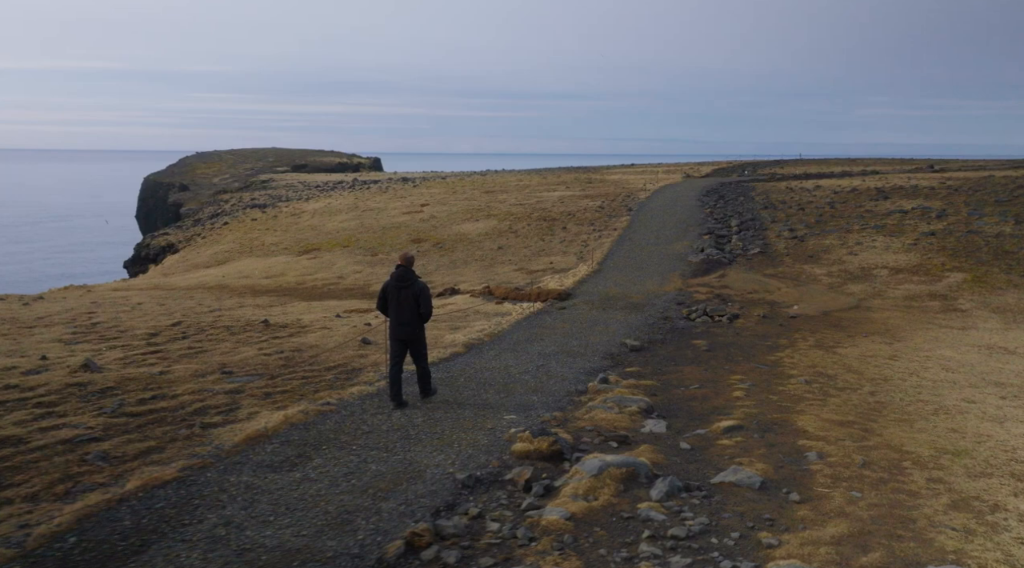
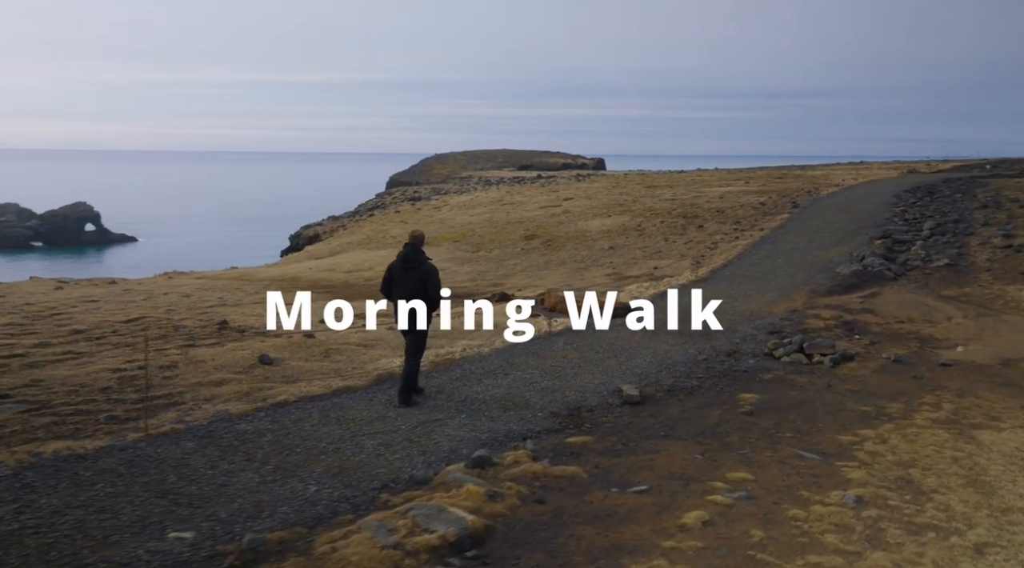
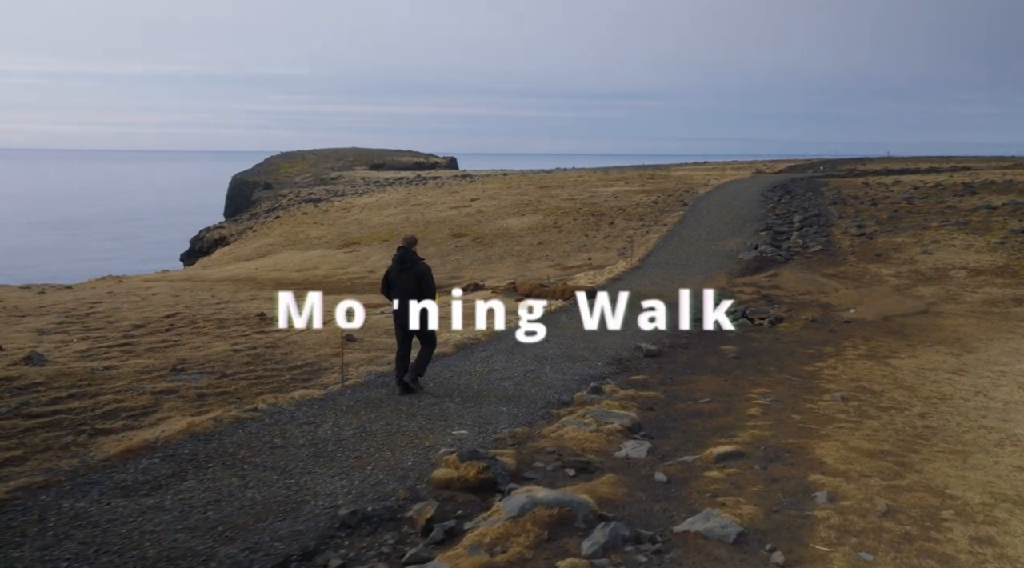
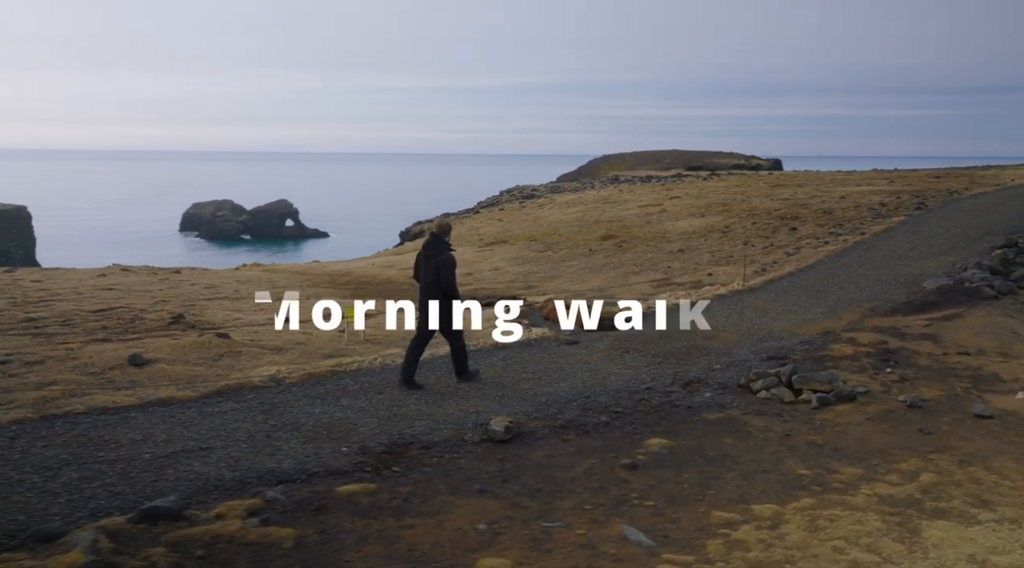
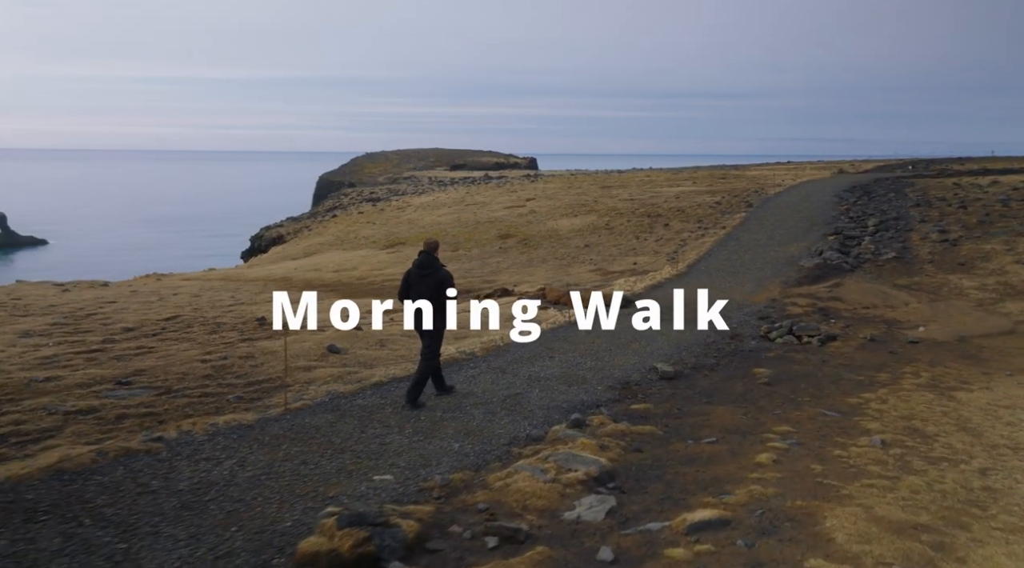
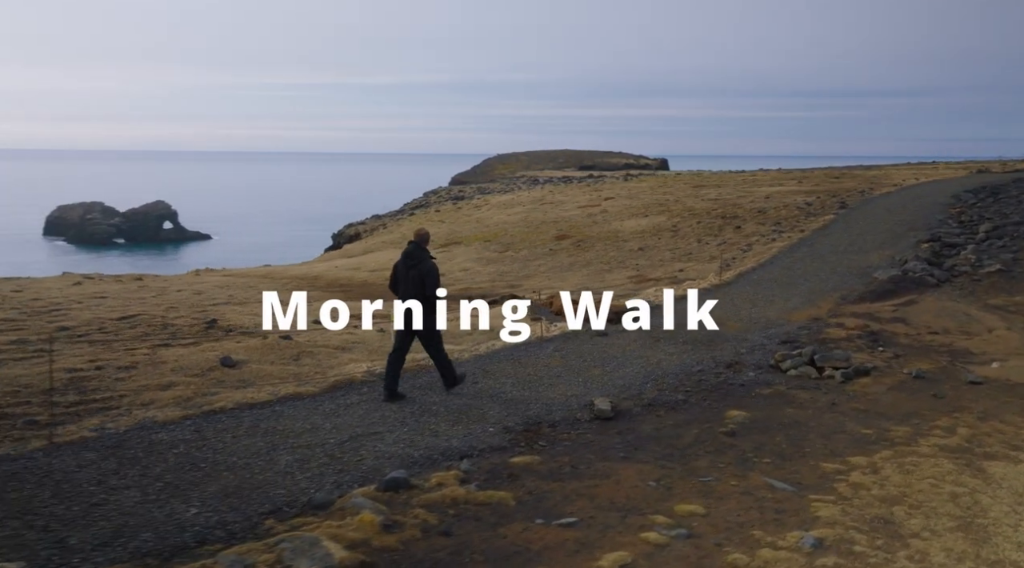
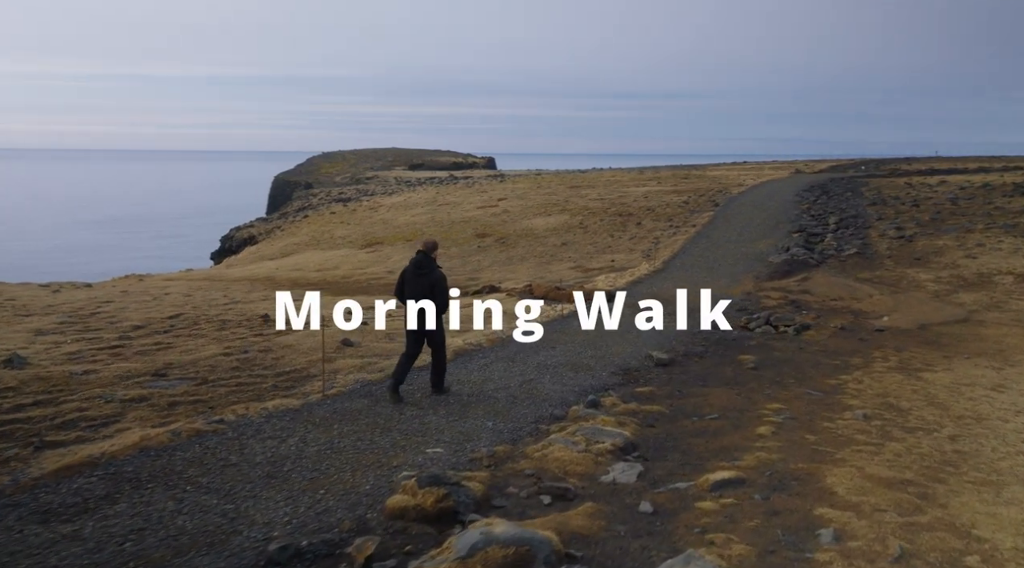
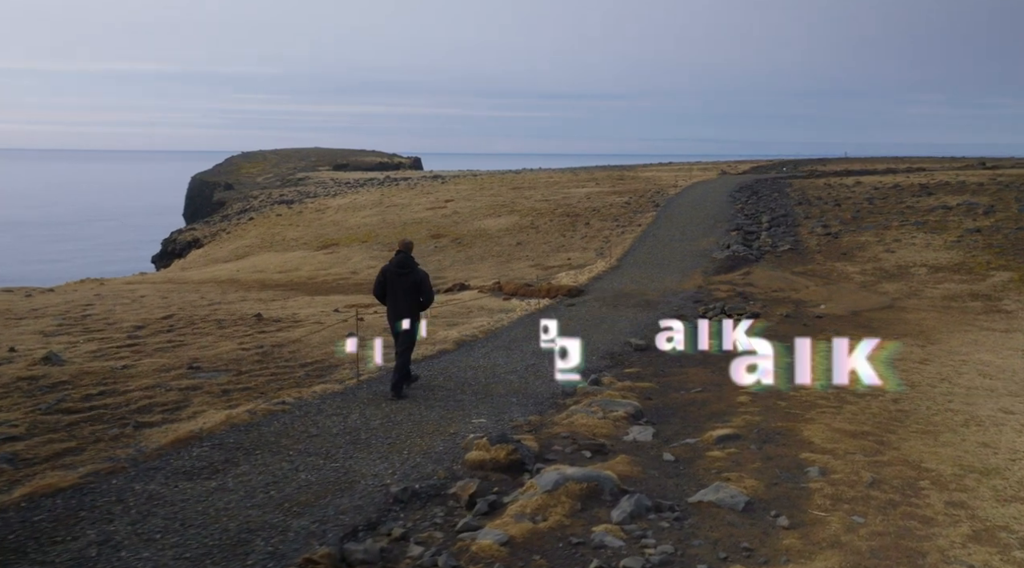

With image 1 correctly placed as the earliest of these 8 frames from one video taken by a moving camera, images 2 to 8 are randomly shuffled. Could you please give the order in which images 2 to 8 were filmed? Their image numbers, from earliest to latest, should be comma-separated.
8, 3, 7, 5, 2, 6, 4
